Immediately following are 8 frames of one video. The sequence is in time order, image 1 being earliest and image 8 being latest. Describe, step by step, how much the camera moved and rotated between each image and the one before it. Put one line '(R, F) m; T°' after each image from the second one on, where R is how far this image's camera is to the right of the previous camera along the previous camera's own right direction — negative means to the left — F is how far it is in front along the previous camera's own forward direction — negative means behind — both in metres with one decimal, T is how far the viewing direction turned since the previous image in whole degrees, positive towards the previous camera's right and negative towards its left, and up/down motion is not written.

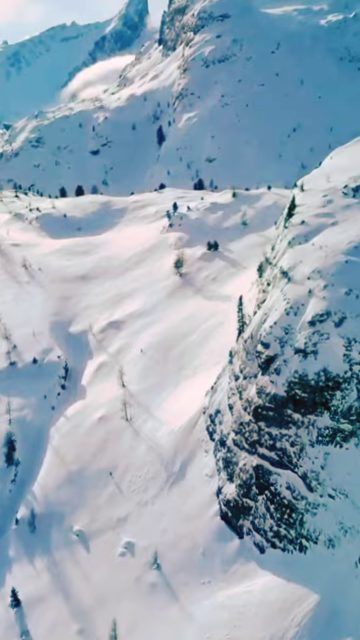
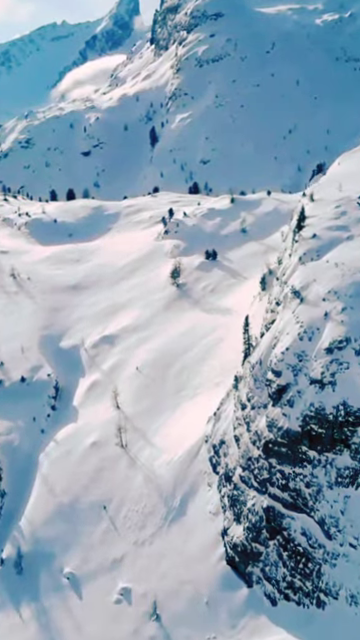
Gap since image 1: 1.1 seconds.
(-1.0, +6.6) m; +1°
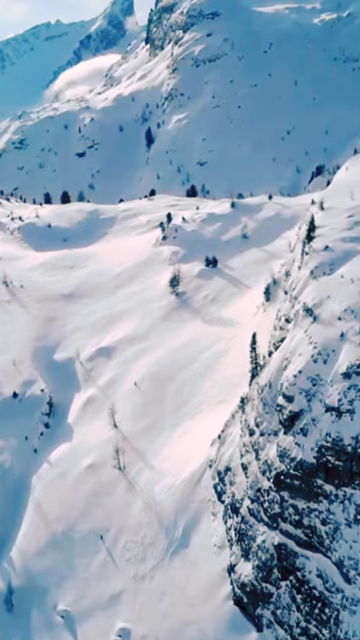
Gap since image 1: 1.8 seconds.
(-0.8, +4.9) m; 0°
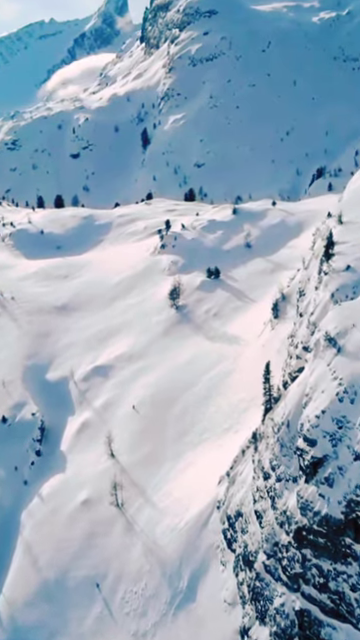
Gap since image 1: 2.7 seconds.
(-1.0, +6.9) m; 0°
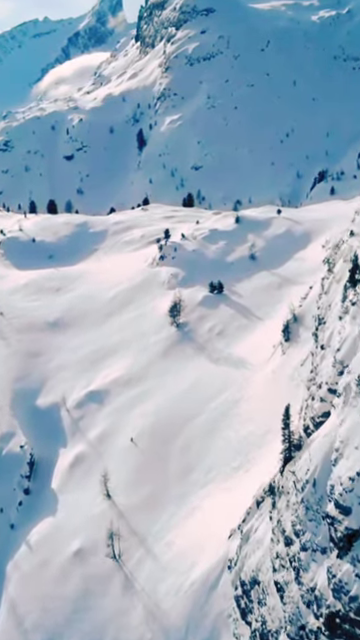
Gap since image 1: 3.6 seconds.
(-1.0, +7.9) m; 0°
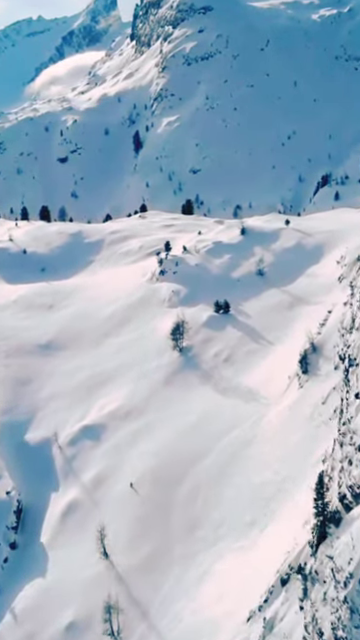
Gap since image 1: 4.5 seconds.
(-1.2, +8.9) m; 0°
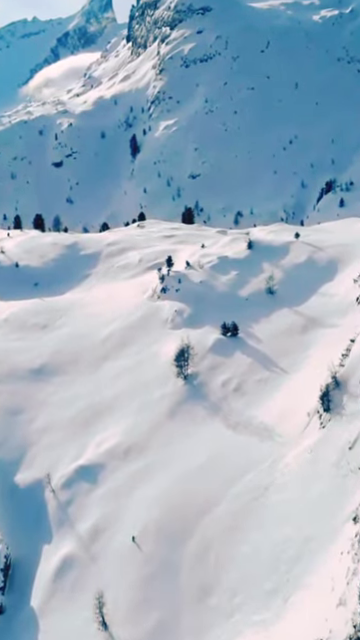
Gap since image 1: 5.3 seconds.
(-1.2, +7.9) m; 0°
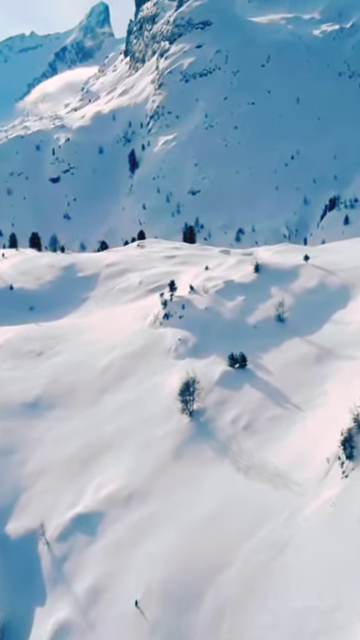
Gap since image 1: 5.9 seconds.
(-1.0, +6.1) m; 0°
